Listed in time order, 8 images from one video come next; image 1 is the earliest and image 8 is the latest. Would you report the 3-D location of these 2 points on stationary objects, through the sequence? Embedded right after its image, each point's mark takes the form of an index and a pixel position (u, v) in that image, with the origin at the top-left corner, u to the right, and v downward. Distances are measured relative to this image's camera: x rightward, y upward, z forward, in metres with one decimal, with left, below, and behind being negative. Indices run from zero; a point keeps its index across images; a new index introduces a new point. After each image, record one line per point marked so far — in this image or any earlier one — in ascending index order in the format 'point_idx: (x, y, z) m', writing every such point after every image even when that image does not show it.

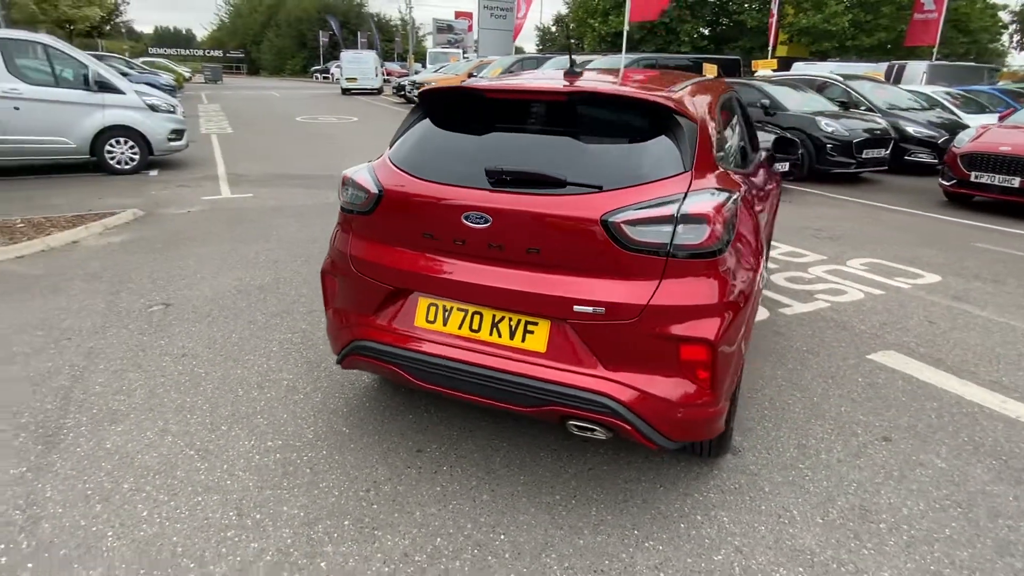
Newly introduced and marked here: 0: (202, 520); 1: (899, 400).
0: (-1.3, -0.9, +2.5) m
1: (+2.3, -0.7, +3.6) m
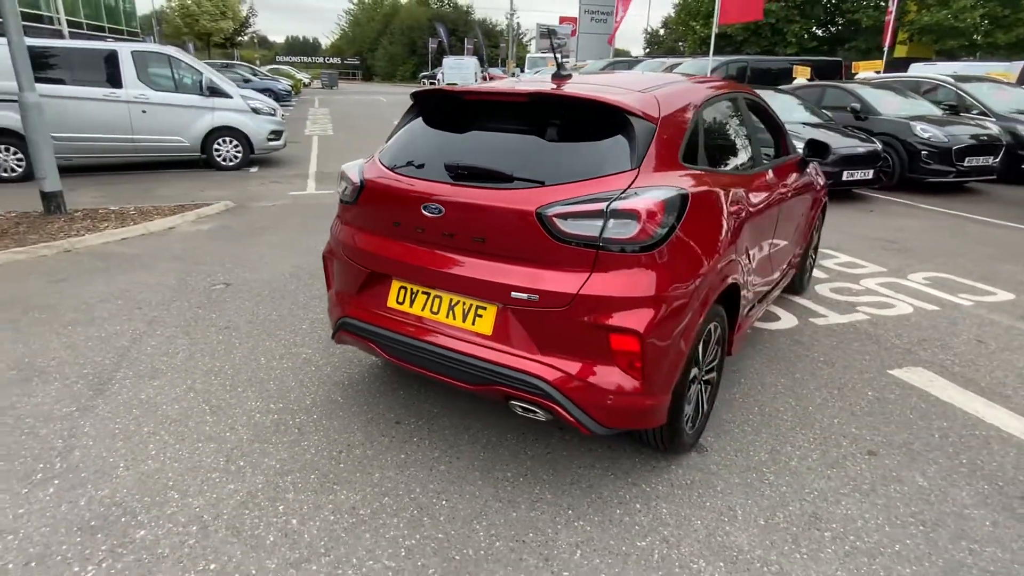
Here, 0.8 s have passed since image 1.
0: (-1.5, -0.8, +2.9) m
1: (+2.2, -0.7, +3.5) m
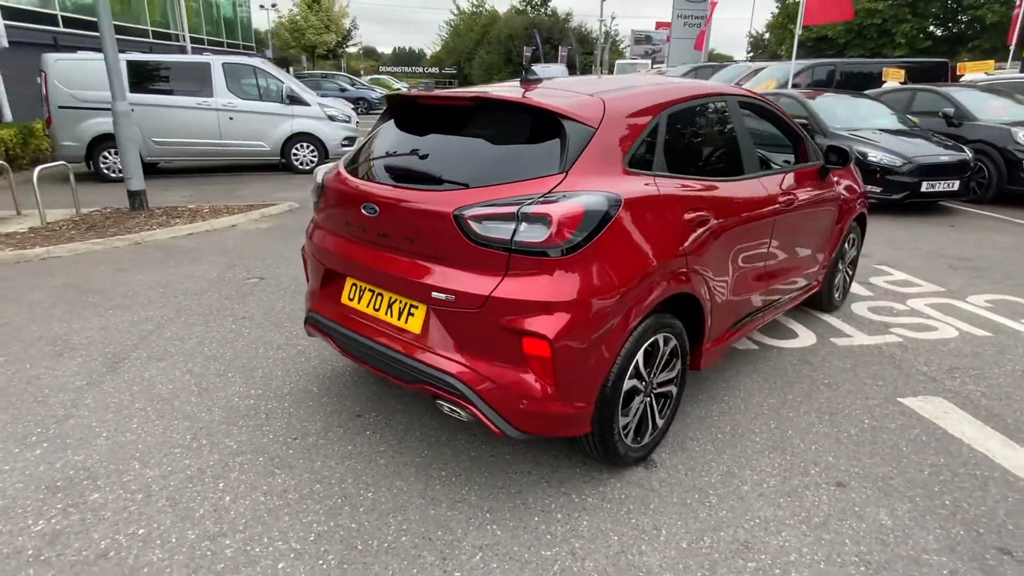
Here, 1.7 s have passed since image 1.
0: (-1.8, -0.8, +3.1) m
1: (+2.0, -0.8, +3.1) m
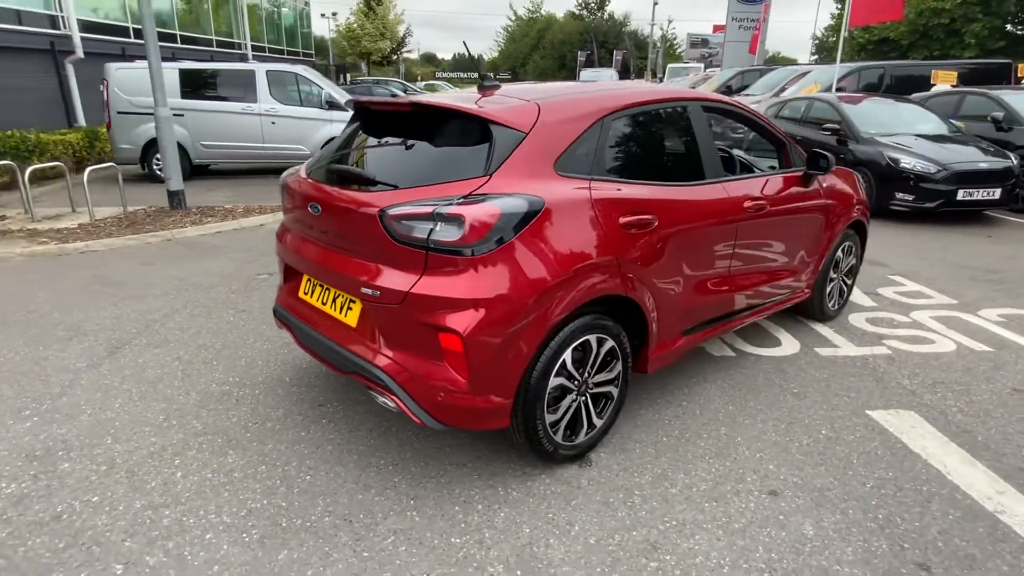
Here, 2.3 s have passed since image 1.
0: (-2.1, -0.7, +3.4) m
1: (+1.7, -0.9, +3.1) m
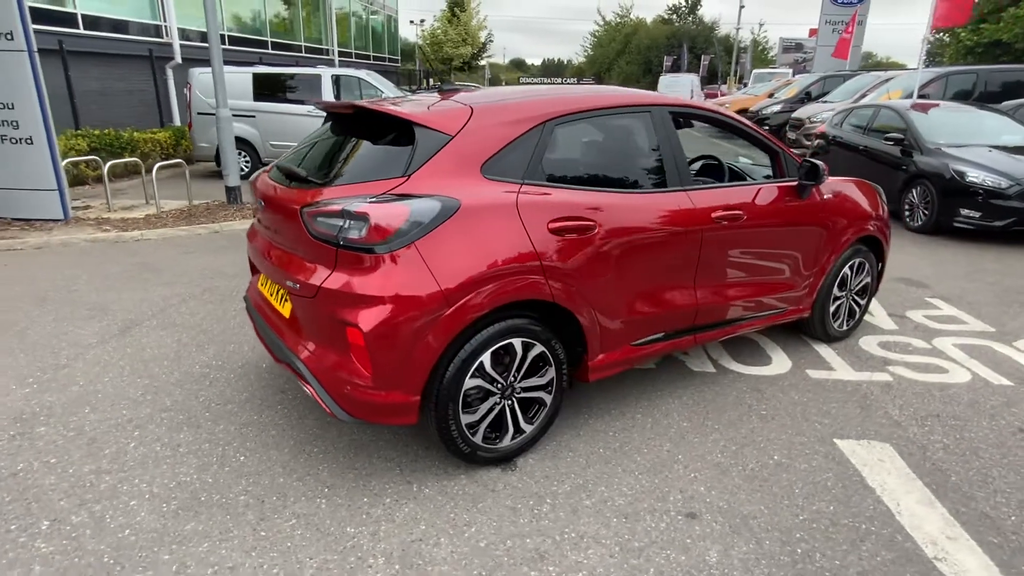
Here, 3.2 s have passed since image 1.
0: (-2.4, -0.6, +3.7) m
1: (+1.3, -1.0, +2.9) m
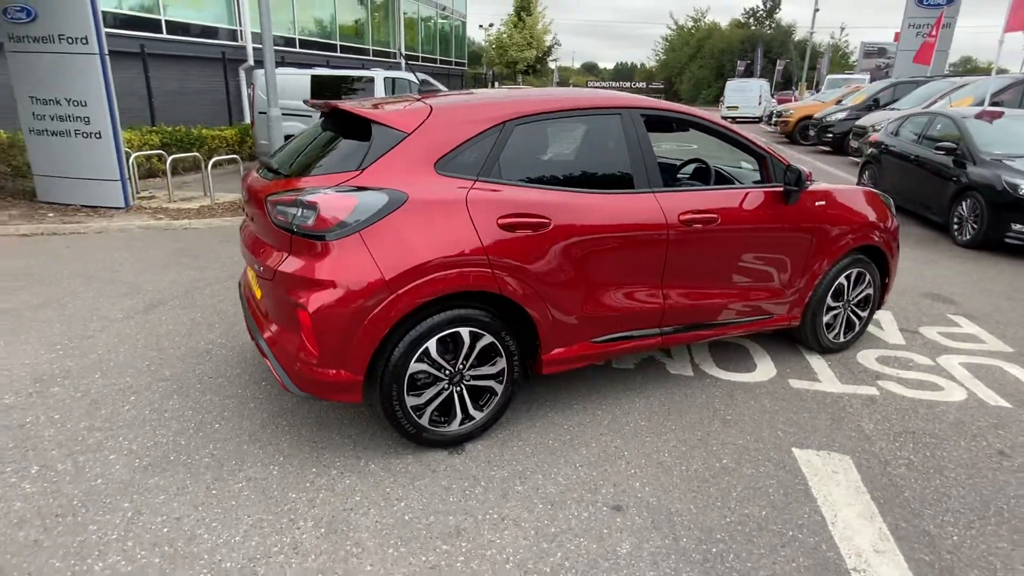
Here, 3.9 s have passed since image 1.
0: (-2.5, -0.5, +4.1) m
1: (+1.0, -1.0, +2.9) m
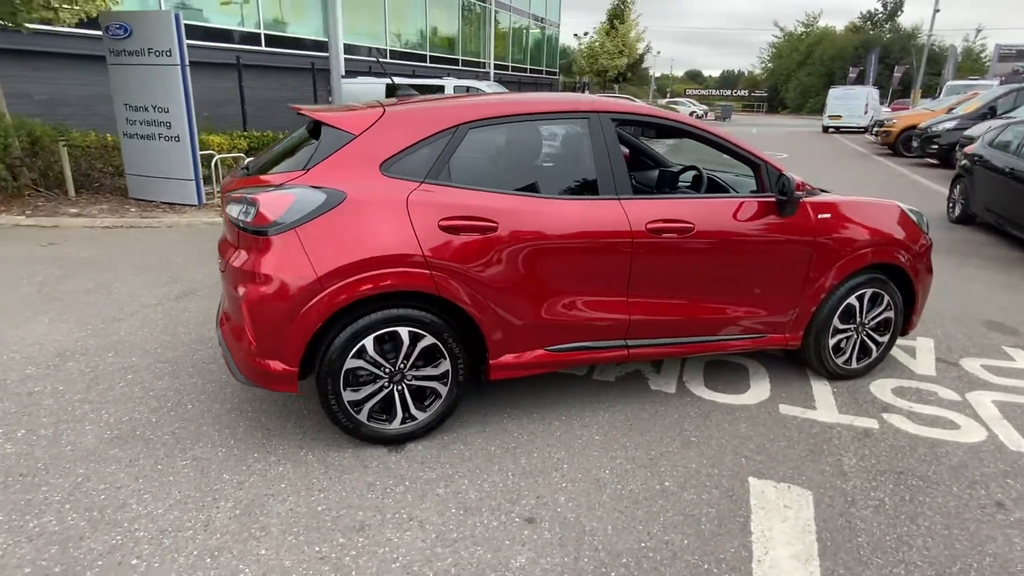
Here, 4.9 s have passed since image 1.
0: (-2.7, -0.4, +4.4) m
1: (+0.6, -1.0, +2.7) m
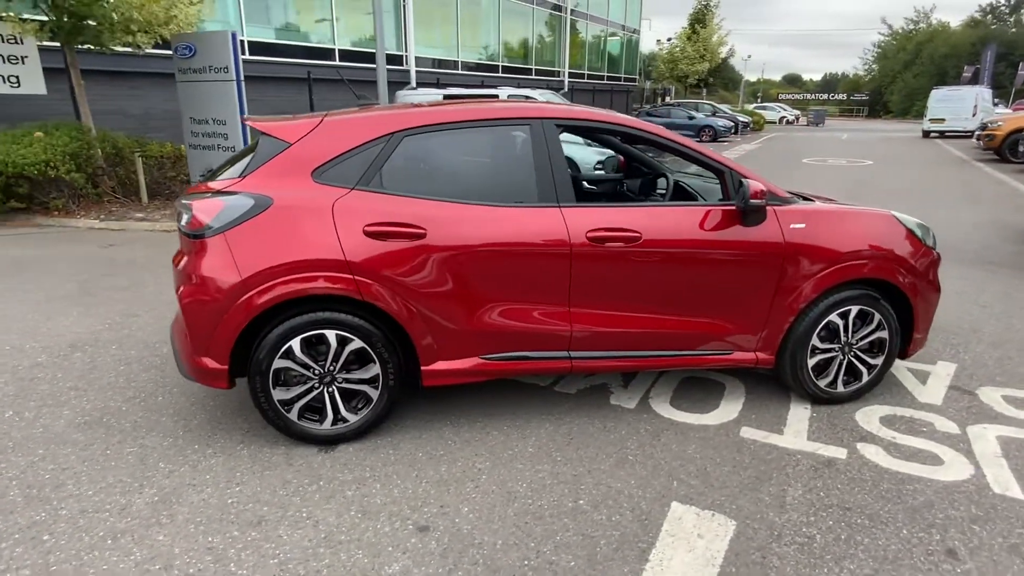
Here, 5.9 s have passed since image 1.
0: (-2.9, -0.4, +4.8) m
1: (+0.2, -1.1, +2.6) m
